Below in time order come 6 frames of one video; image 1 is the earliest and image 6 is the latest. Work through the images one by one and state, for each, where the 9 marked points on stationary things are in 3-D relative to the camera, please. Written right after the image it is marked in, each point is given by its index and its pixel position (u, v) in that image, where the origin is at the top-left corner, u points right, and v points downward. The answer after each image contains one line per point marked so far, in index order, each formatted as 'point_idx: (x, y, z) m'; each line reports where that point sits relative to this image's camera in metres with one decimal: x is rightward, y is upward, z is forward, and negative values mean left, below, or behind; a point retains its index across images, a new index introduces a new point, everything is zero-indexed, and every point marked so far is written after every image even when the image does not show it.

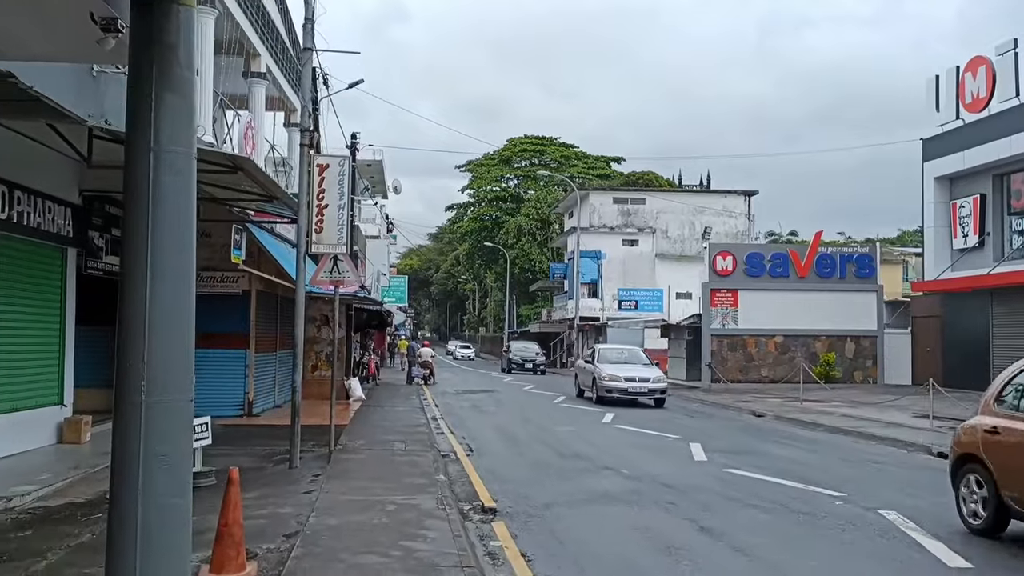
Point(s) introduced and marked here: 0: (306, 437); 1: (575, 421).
0: (-3.4, -2.5, +15.1) m
1: (+1.3, -2.8, +19.2) m
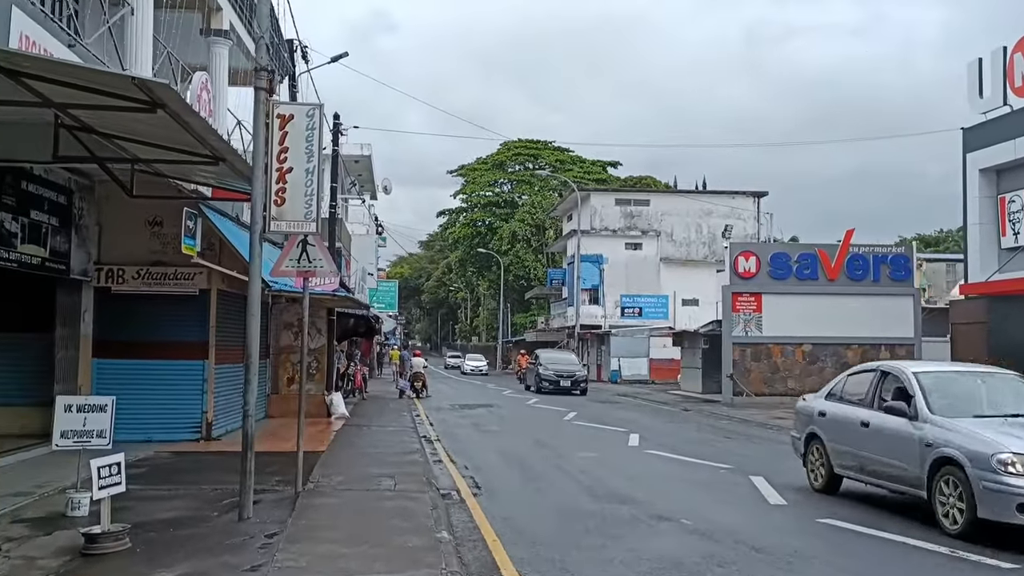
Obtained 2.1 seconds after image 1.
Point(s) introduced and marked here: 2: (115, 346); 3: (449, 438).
0: (-3.2, -2.4, +12.1) m
1: (+1.5, -2.7, +16.1) m
2: (-6.6, -1.0, +15.6) m
3: (-1.2, -2.9, +18.2) m
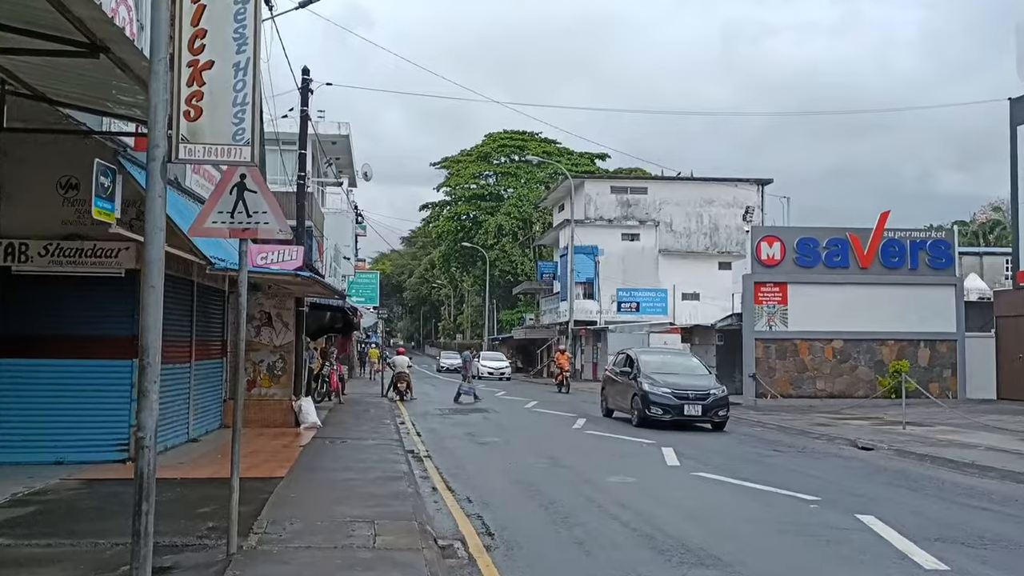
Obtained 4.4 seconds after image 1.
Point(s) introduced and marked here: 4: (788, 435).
0: (-2.9, -2.1, +8.7) m
1: (+1.6, -2.5, +12.9) m
2: (-6.5, -0.7, +12.2) m
3: (-1.1, -2.7, +14.9) m
4: (+5.5, -2.9, +18.5) m
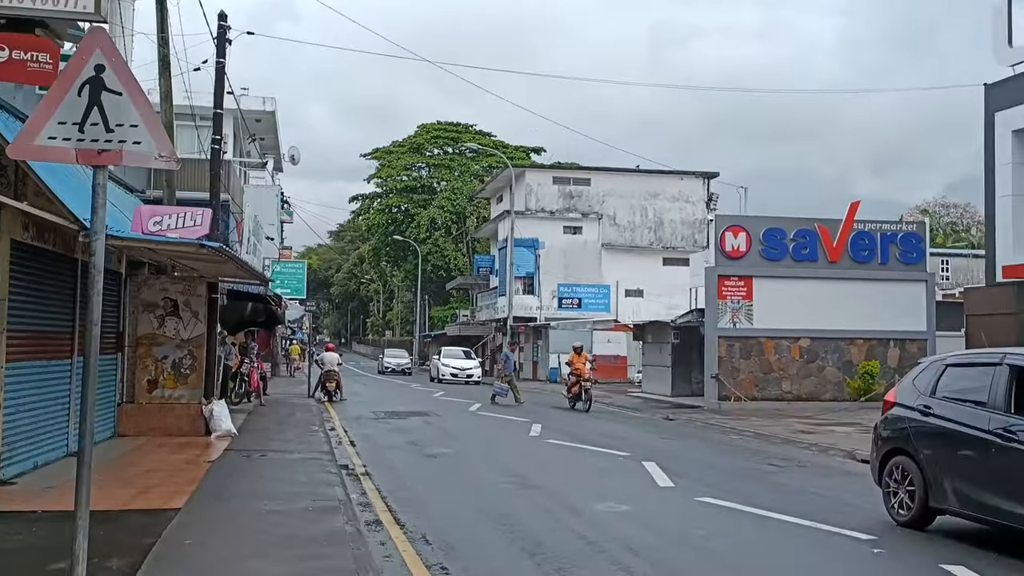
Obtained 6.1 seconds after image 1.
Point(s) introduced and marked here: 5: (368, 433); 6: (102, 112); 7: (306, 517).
0: (-3.0, -1.9, +6.1) m
1: (+1.2, -2.3, +10.6) m
2: (-6.8, -0.4, +9.3) m
3: (-1.7, -2.4, +12.4) m
4: (+4.6, -2.8, +16.5) m
5: (-2.7, -2.7, +17.5) m
6: (-2.0, +0.9, +4.6) m
7: (-1.9, -2.1, +8.4) m
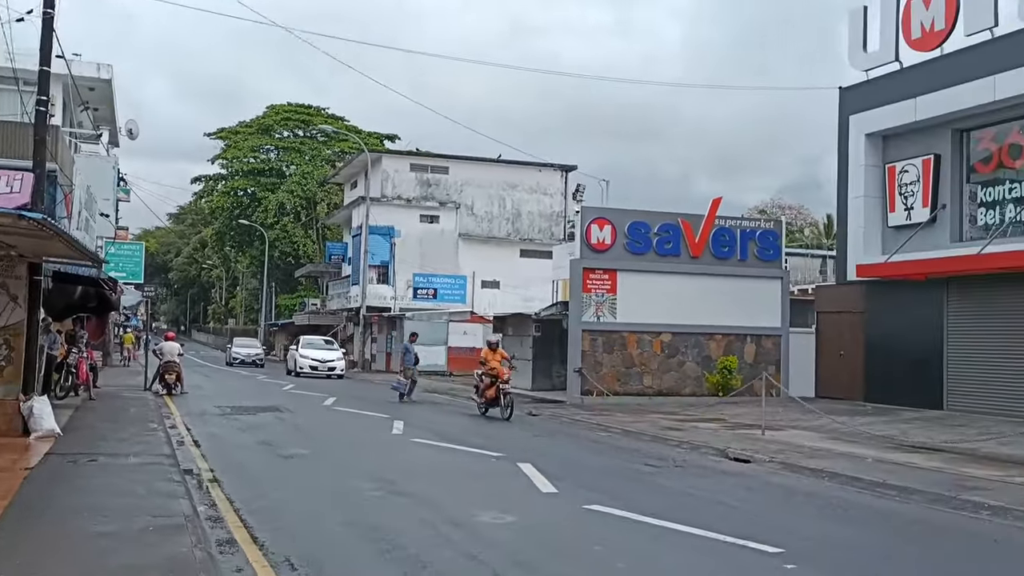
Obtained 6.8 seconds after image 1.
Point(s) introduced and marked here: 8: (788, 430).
0: (-3.6, -1.8, +4.7) m
1: (-0.2, -2.2, +9.8) m
2: (-7.8, -0.2, +7.2) m
3: (-3.3, -2.3, +11.1) m
4: (+2.2, -2.7, +16.1) m
5: (-5.1, -2.5, +16.0) m
6: (-2.3, +1.0, +3.3) m
7: (-2.8, -1.9, +7.2) m
8: (+5.3, -2.7, +18.0) m
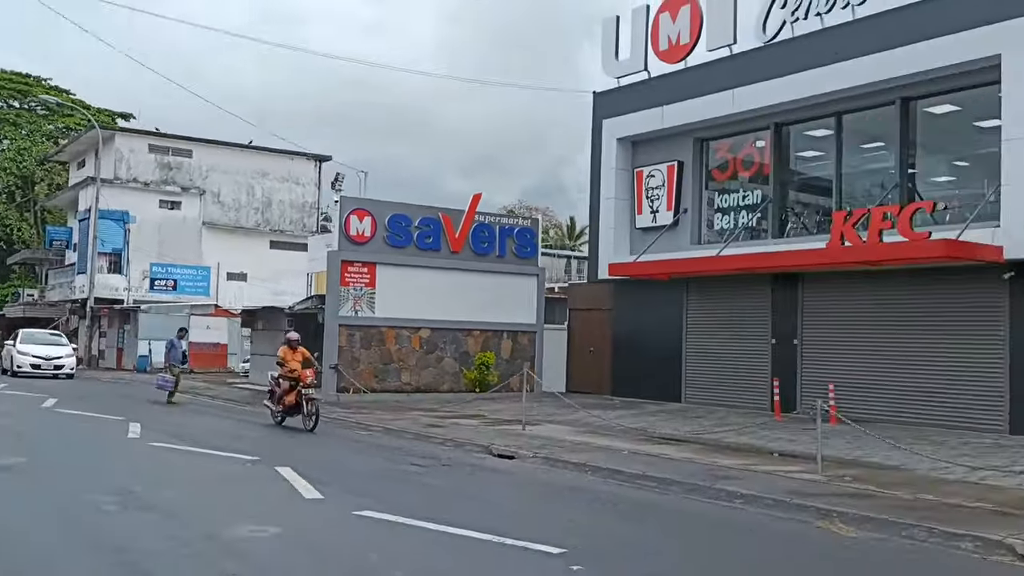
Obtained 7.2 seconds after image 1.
0: (-4.4, -1.6, +3.0) m
1: (-2.4, -2.1, +8.9) m
2: (-9.1, 0.0, +4.4) m
3: (-5.8, -2.1, +9.3) m
4: (-1.8, -2.6, +15.6) m
5: (-8.9, -2.2, +13.6) m
6: (-2.7, +1.1, +2.1) m
7: (-4.3, -1.8, +5.7) m
8: (+0.7, -2.7, +18.3) m
